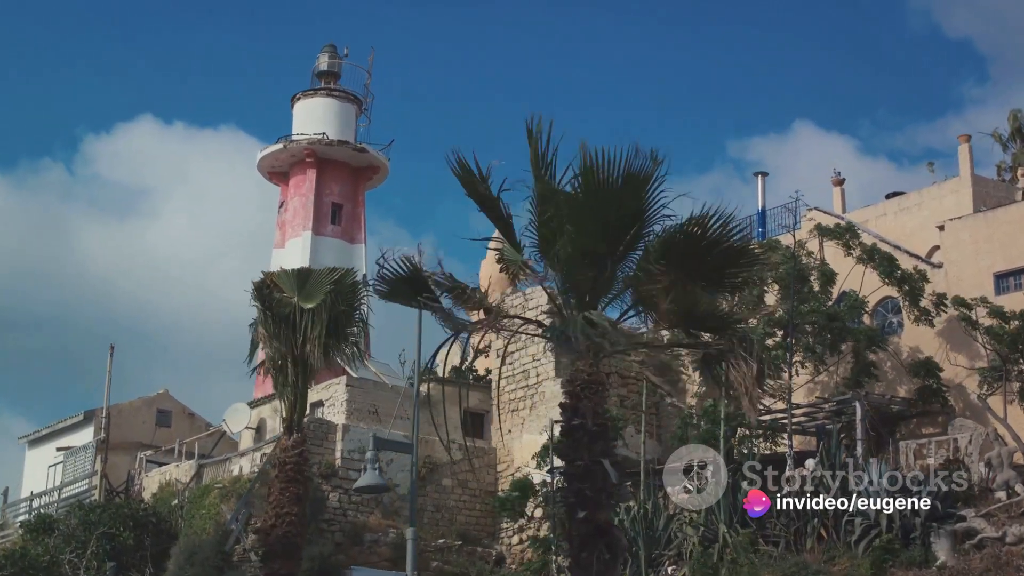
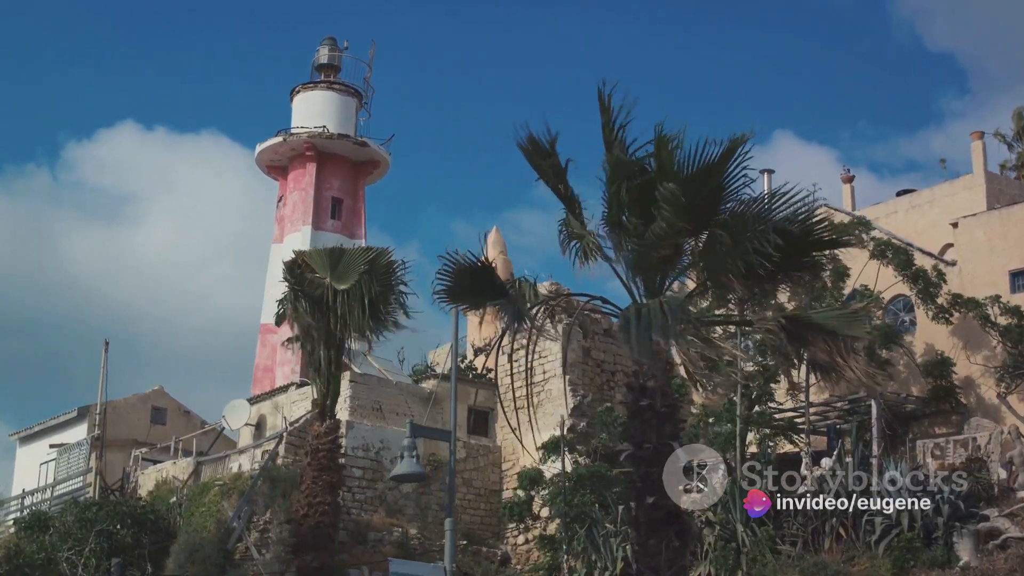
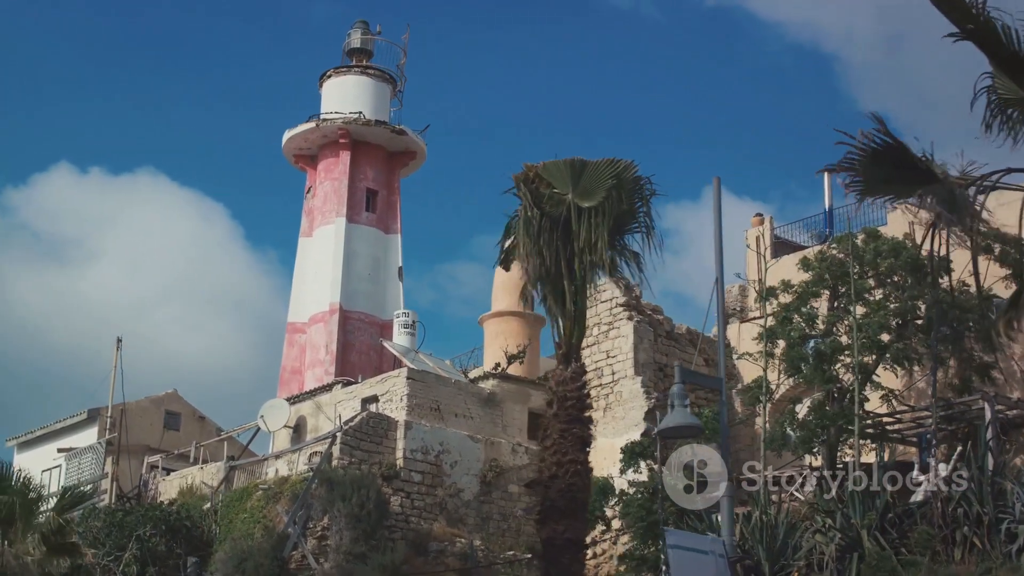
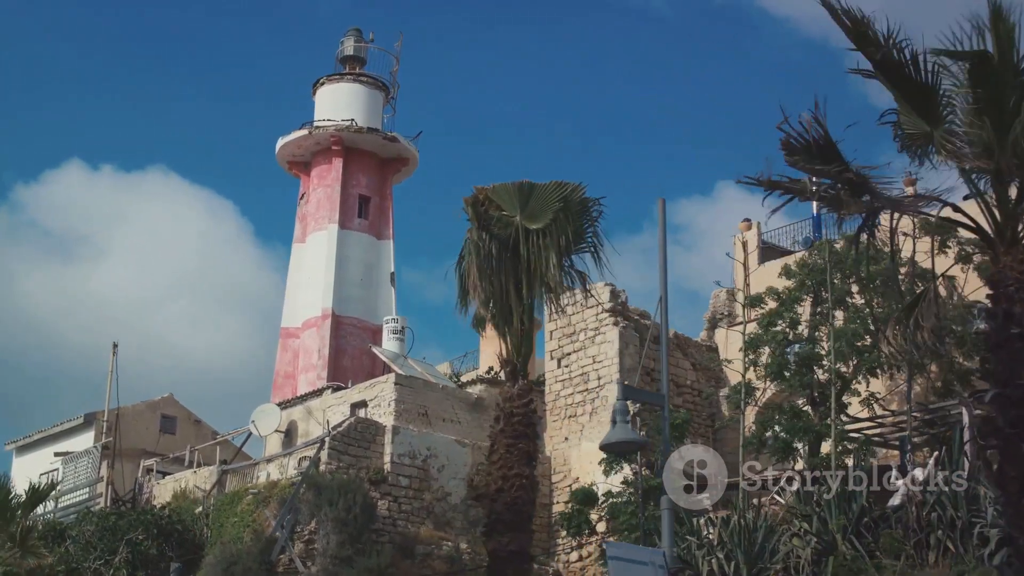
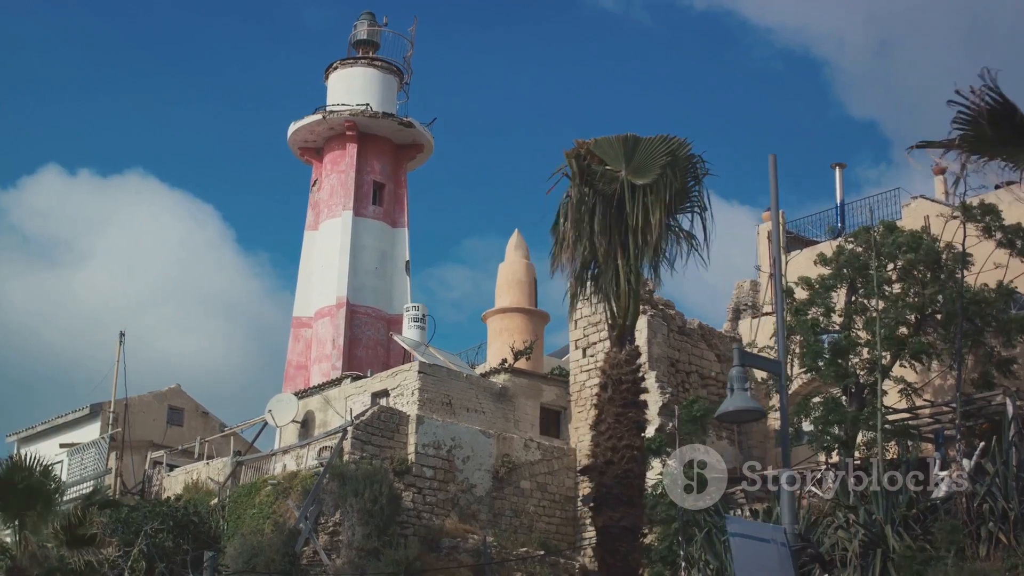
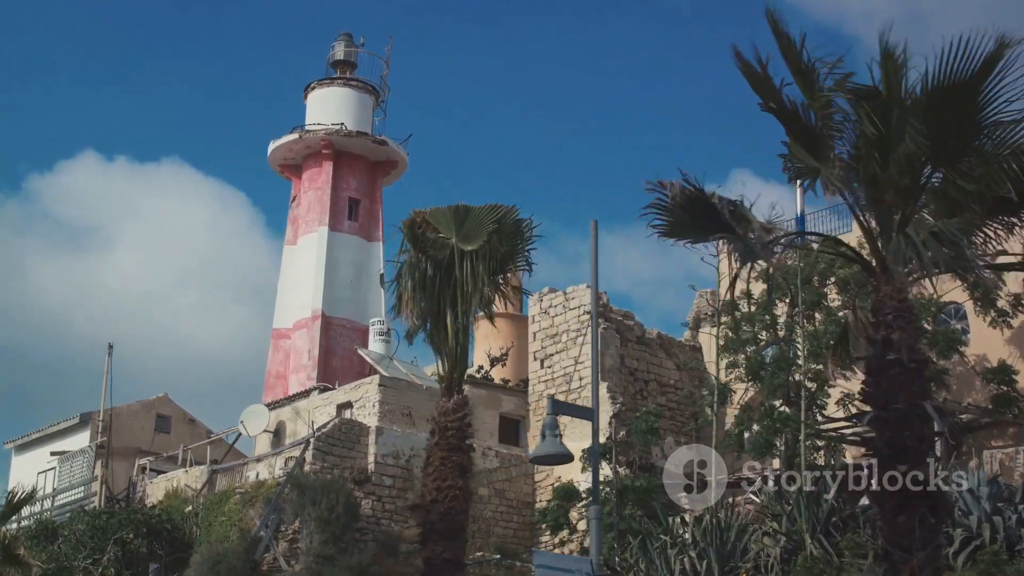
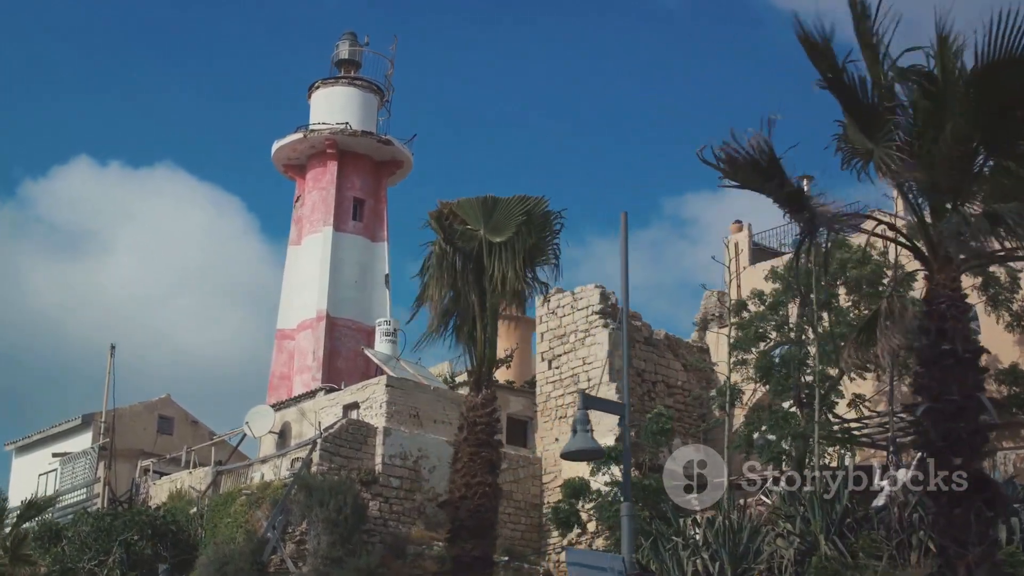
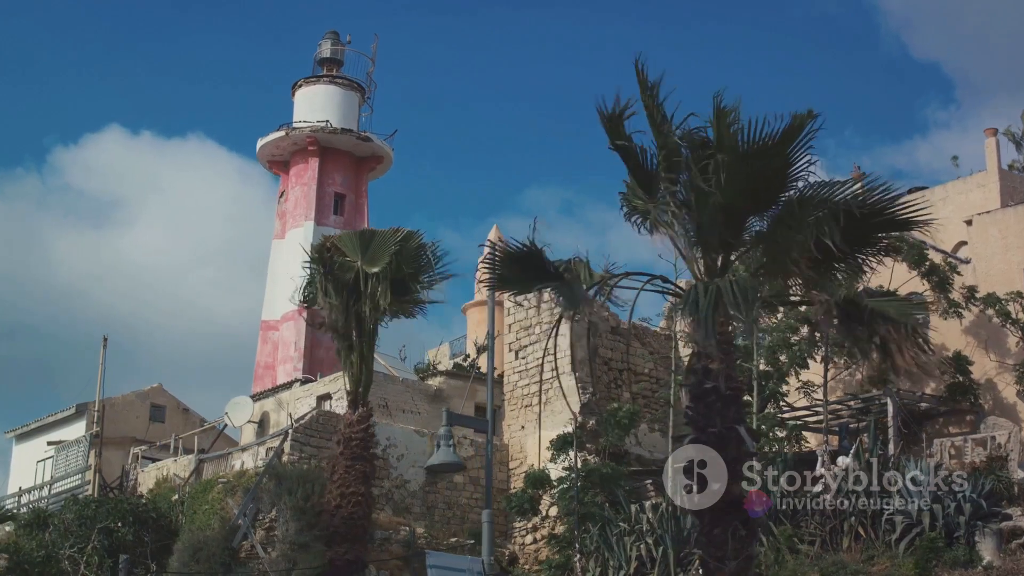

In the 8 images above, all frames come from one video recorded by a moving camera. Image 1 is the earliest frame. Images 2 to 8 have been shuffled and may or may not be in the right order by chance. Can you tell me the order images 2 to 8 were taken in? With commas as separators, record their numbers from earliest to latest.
2, 8, 6, 7, 4, 3, 5
